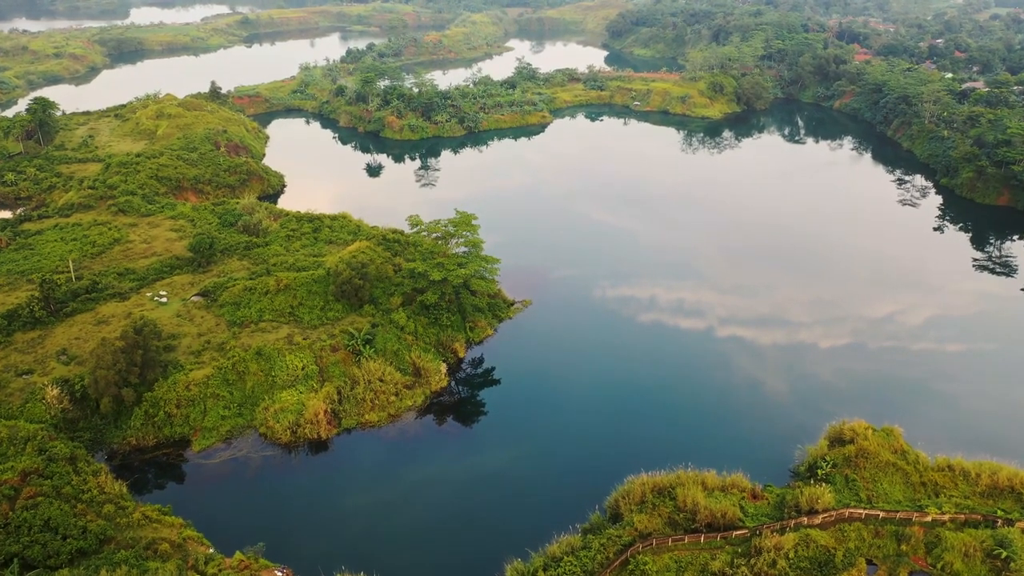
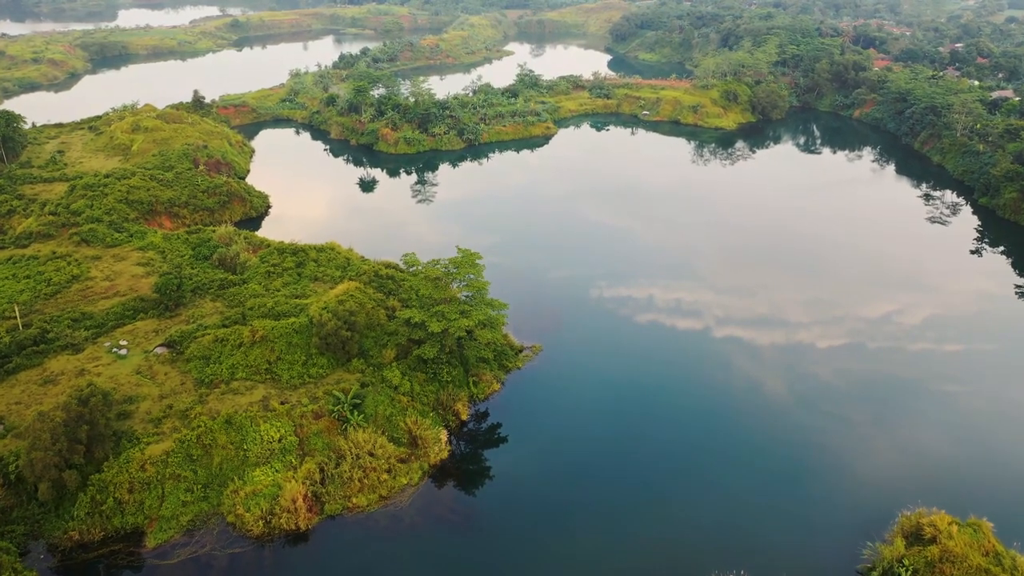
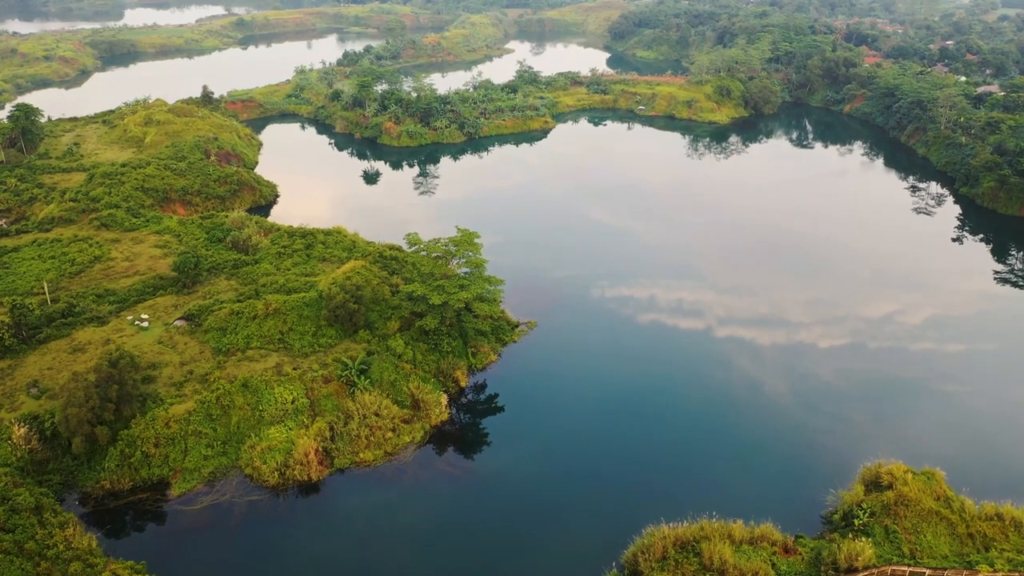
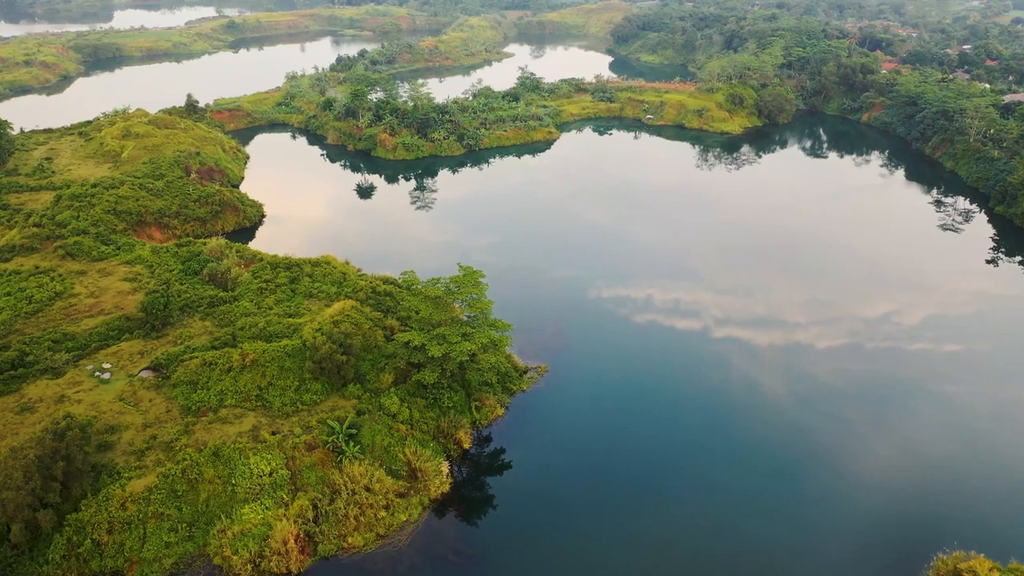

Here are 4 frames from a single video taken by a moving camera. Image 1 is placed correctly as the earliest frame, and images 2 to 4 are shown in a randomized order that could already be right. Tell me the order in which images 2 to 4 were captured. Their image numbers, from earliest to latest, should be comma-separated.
3, 2, 4
